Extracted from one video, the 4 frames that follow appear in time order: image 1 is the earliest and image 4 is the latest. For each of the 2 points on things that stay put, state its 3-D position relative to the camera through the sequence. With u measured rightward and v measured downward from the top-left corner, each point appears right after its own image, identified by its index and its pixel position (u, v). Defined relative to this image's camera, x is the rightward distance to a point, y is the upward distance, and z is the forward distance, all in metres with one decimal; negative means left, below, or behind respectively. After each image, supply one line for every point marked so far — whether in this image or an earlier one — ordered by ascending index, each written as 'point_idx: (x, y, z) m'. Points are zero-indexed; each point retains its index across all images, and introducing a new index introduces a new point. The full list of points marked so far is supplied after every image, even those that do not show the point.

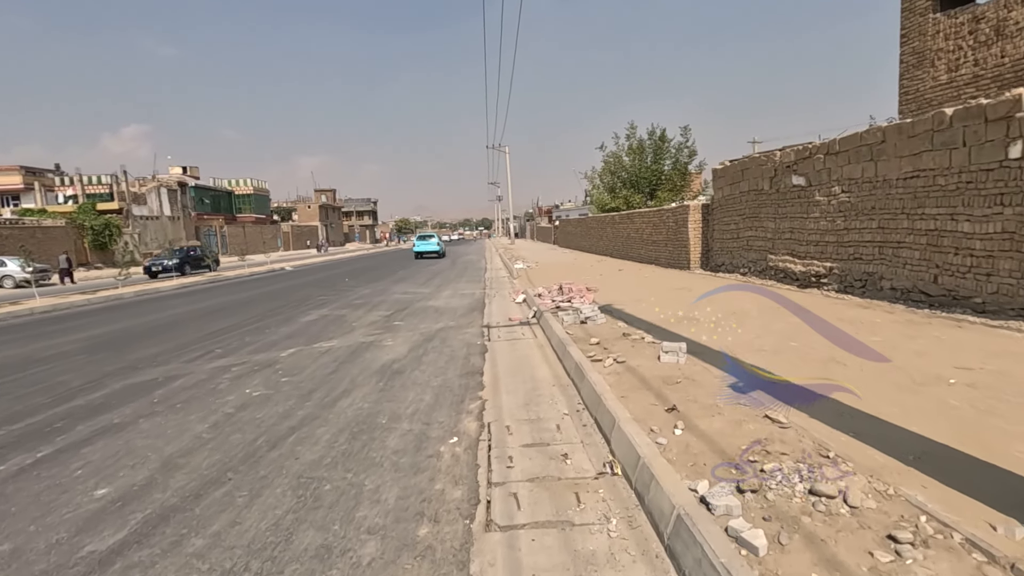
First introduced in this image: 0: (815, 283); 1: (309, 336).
0: (+5.3, +0.1, +9.2) m
1: (-3.3, -0.8, +8.6) m
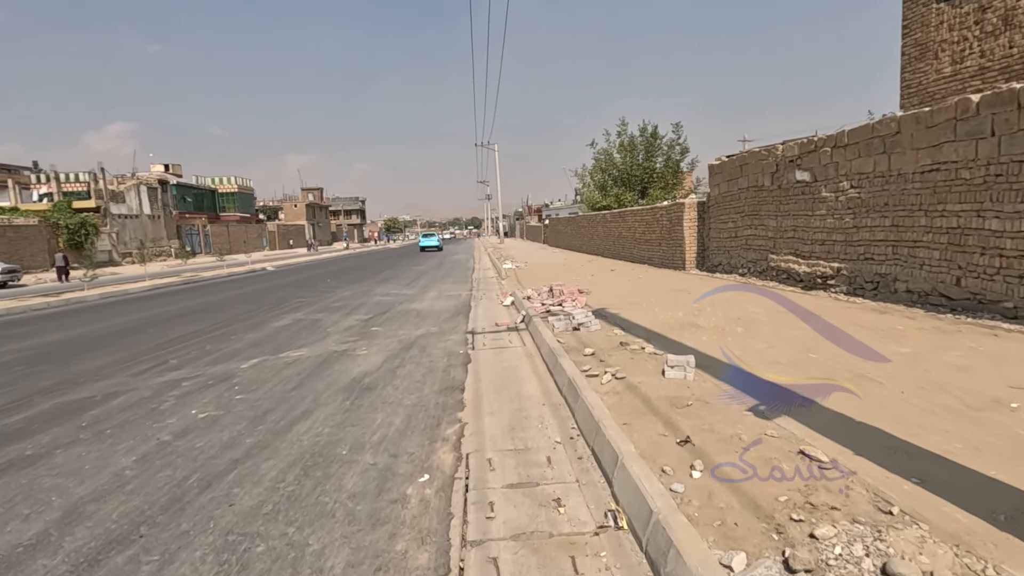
0: (+5.1, +0.1, +8.7) m
1: (-3.5, -0.8, +7.9) m
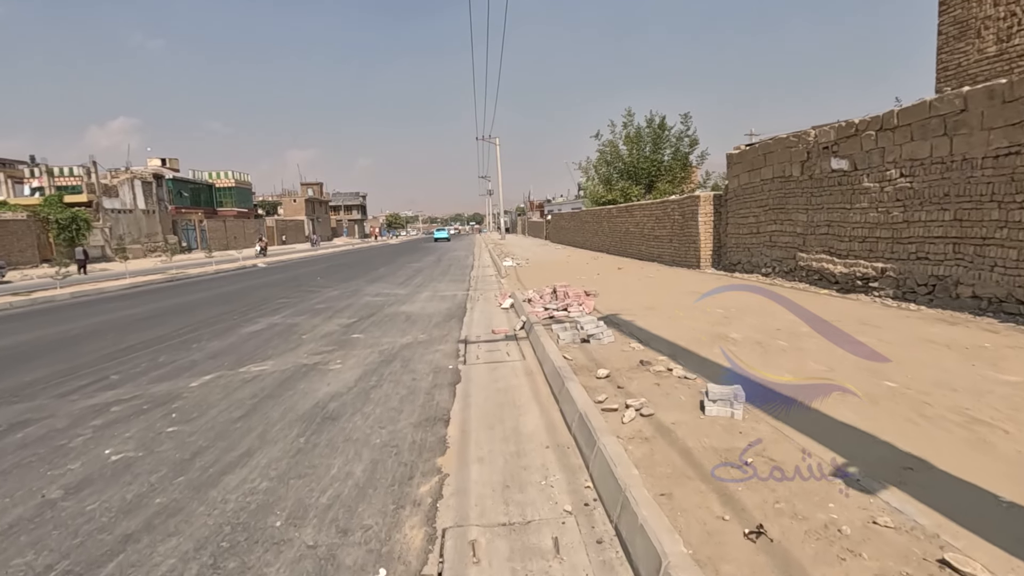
0: (+5.0, 0.0, +7.6) m
1: (-3.5, -0.9, +6.9) m
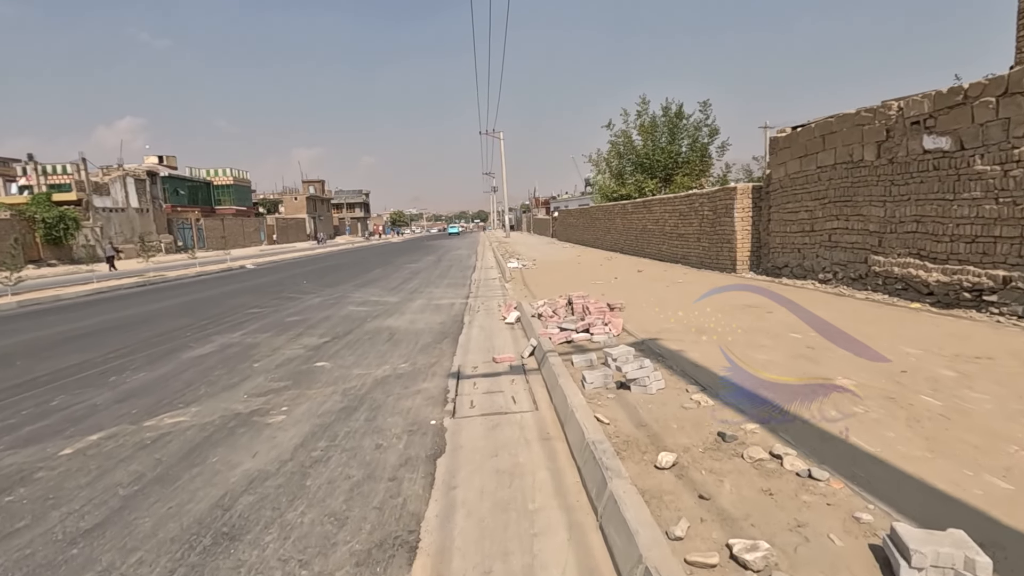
0: (+5.1, -0.1, +5.9) m
1: (-3.4, -1.1, +5.2) m
